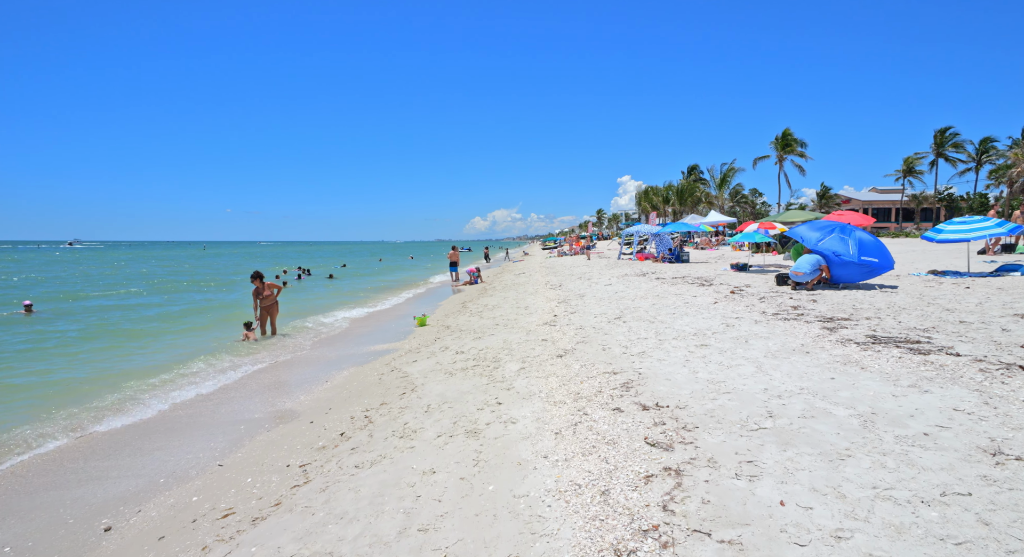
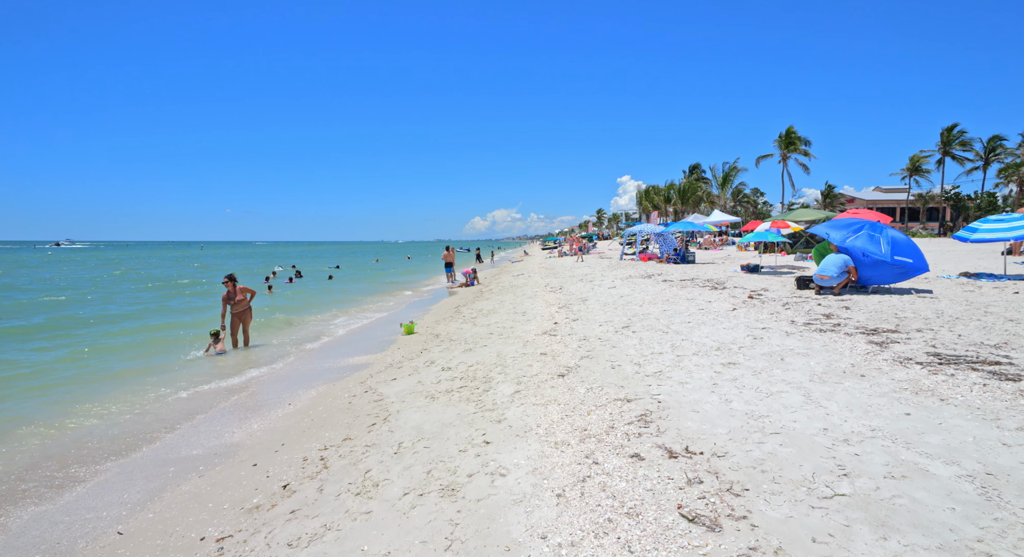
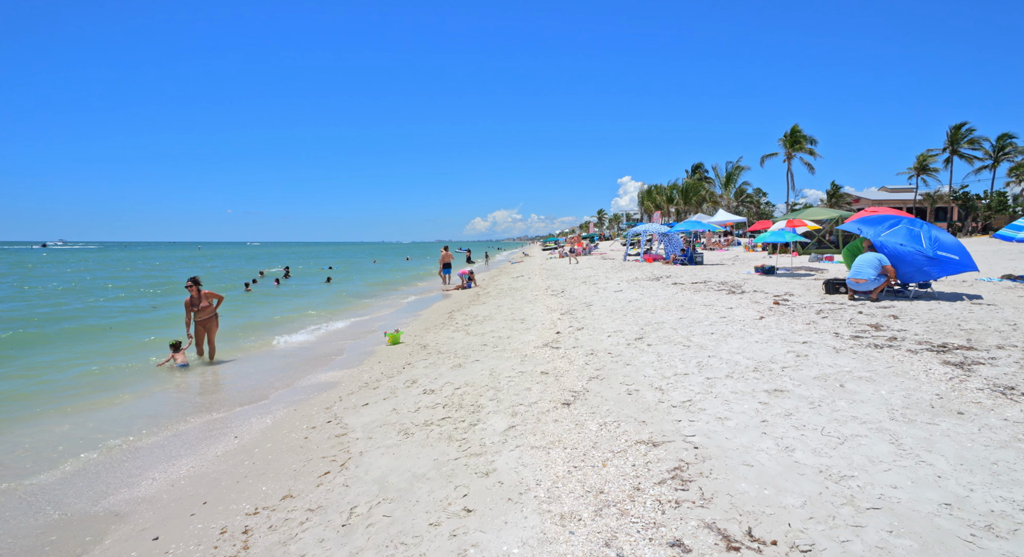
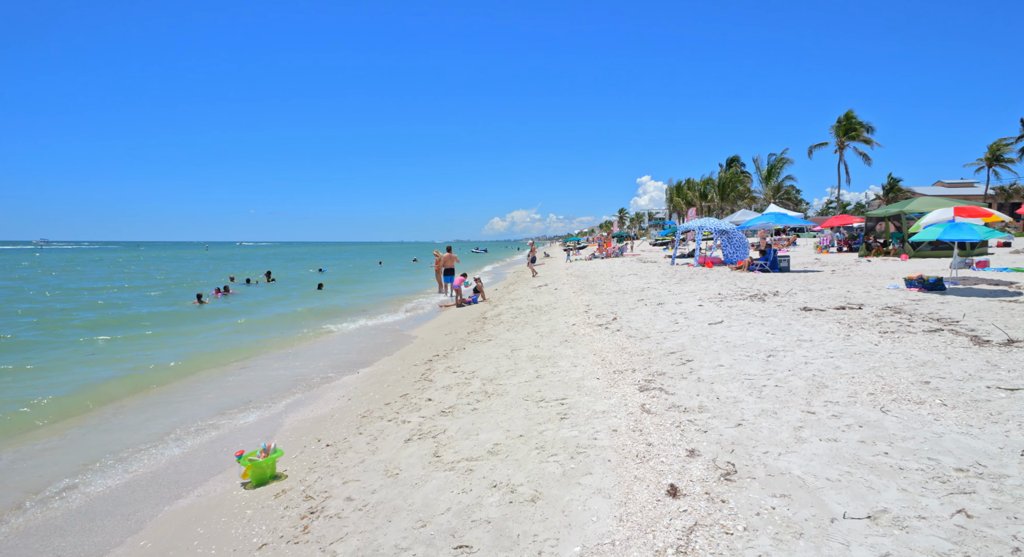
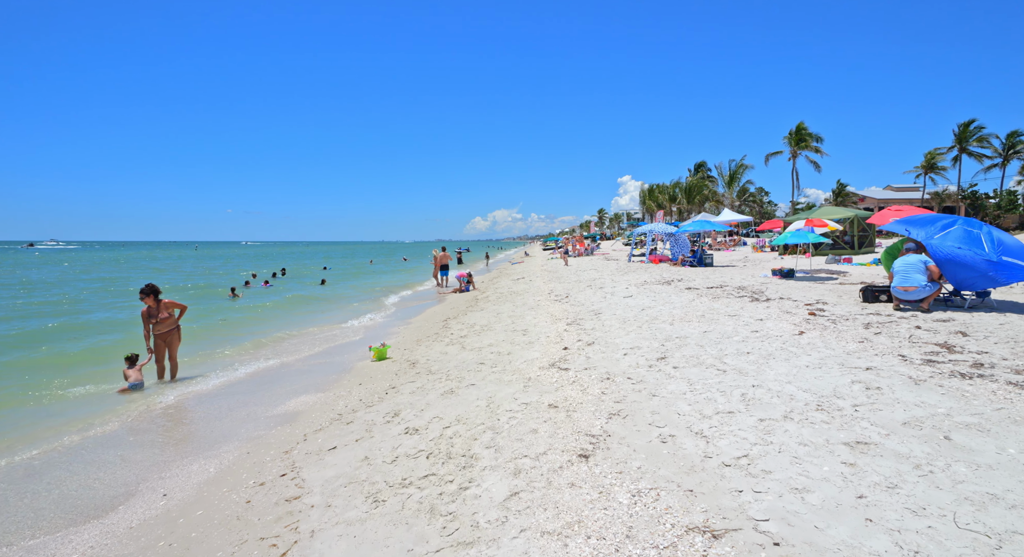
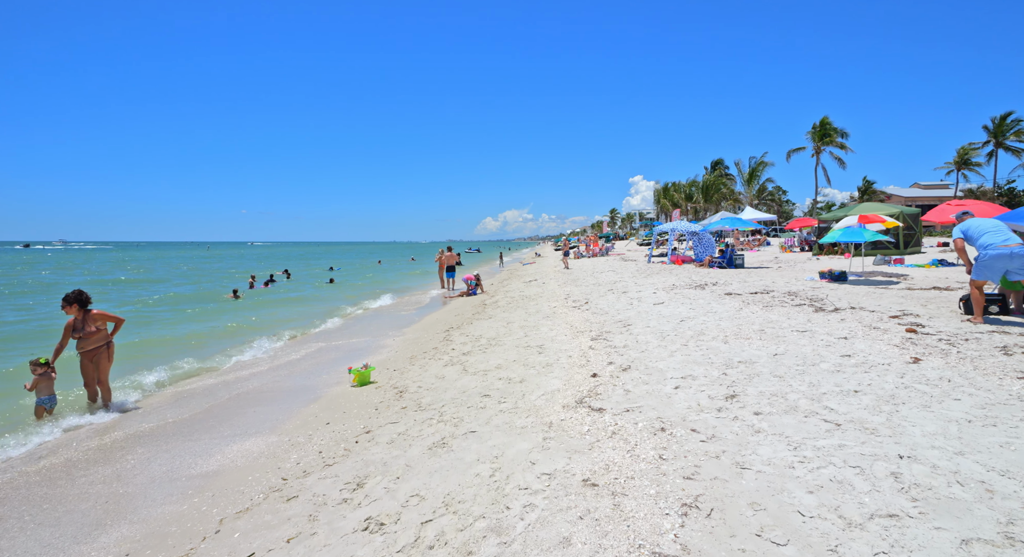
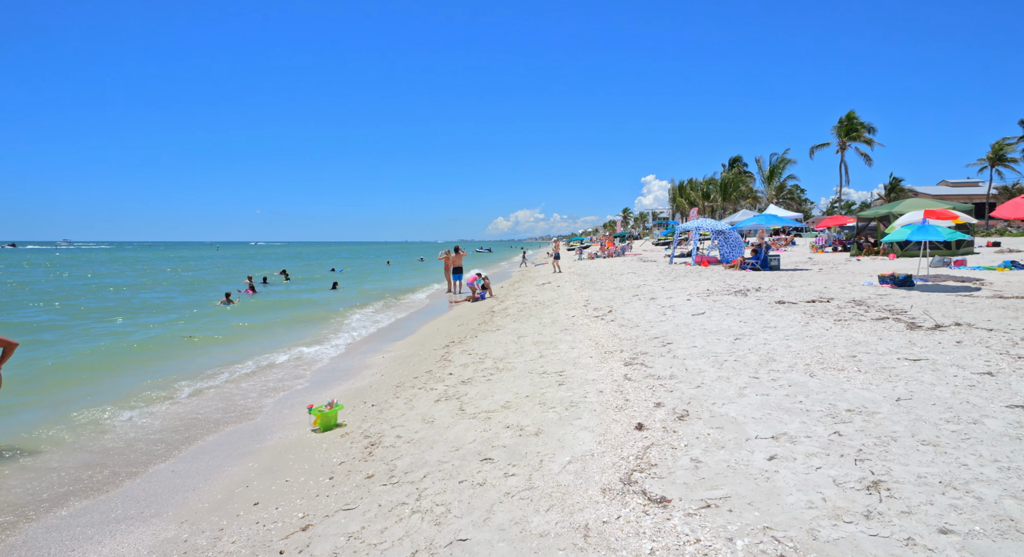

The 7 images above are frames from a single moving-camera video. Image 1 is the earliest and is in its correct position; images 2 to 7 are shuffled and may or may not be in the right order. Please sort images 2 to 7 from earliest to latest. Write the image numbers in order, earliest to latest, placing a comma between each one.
2, 3, 5, 6, 7, 4
